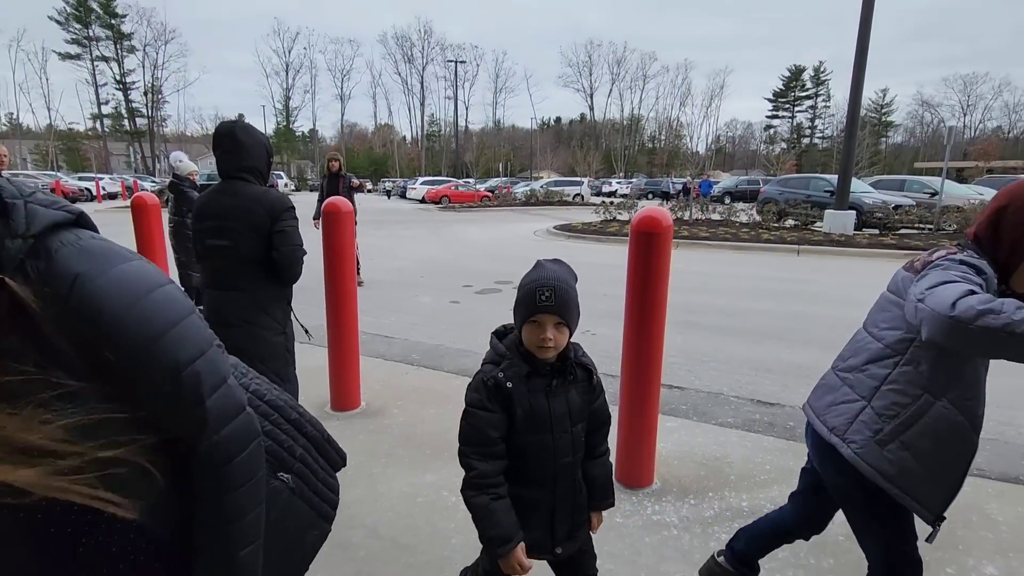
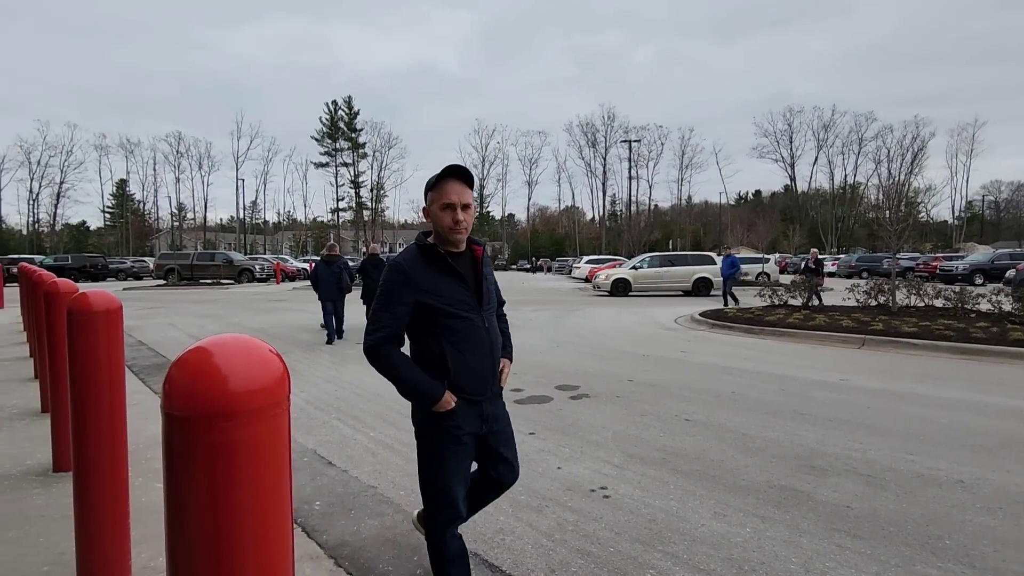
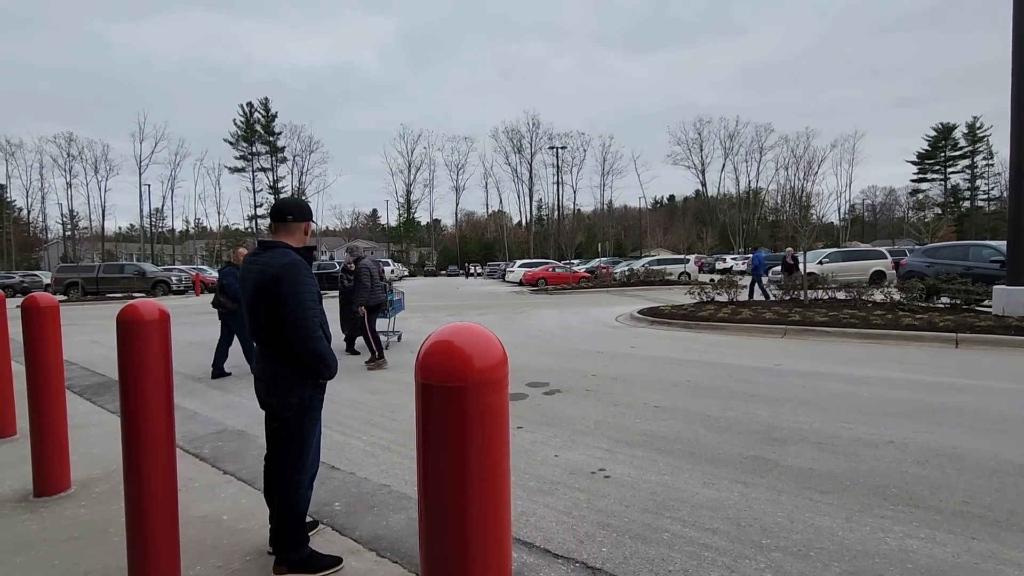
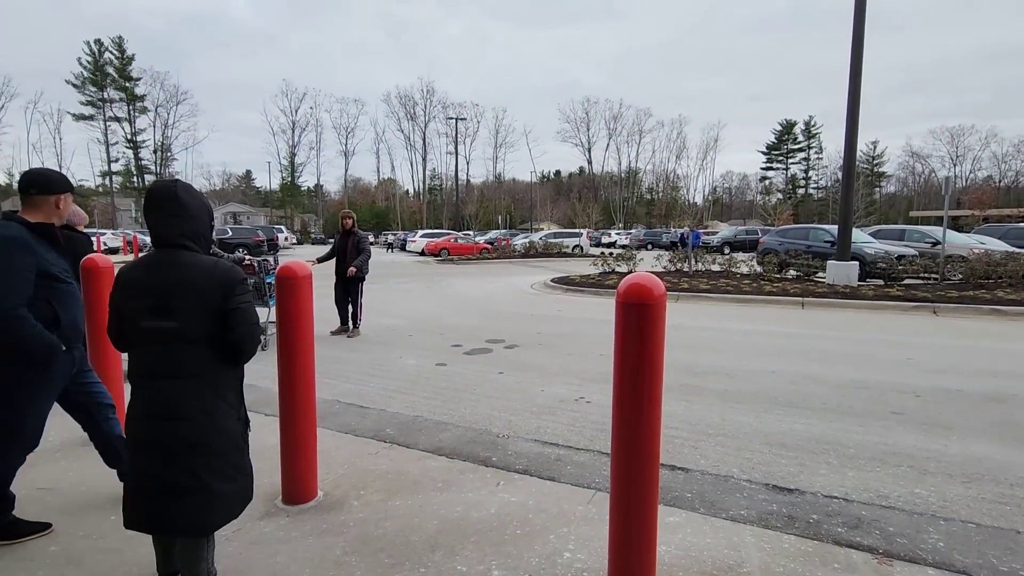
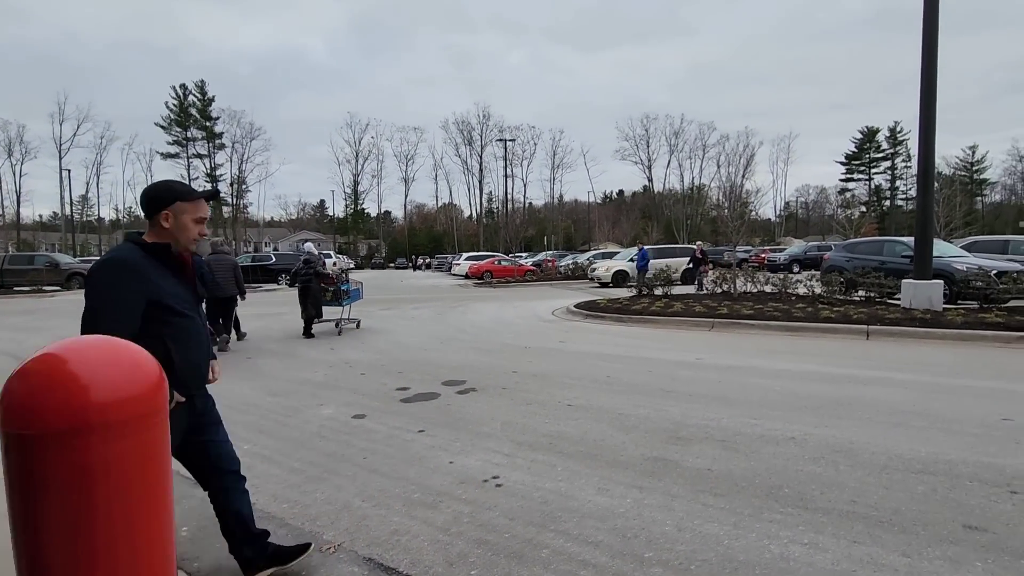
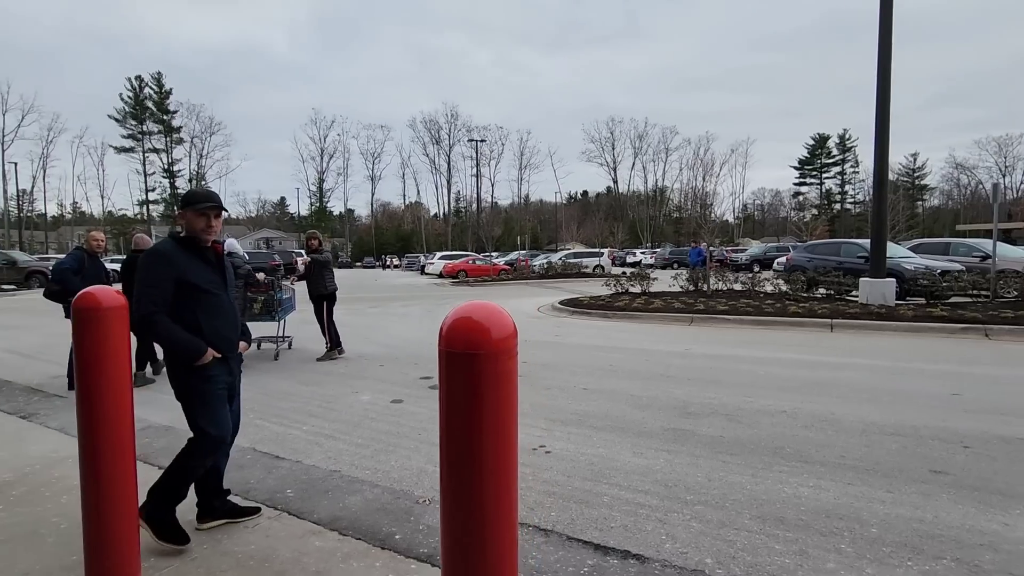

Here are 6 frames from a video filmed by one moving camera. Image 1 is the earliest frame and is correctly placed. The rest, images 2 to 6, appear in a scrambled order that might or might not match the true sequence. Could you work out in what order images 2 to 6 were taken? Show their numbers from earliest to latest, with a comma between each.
4, 6, 3, 5, 2
